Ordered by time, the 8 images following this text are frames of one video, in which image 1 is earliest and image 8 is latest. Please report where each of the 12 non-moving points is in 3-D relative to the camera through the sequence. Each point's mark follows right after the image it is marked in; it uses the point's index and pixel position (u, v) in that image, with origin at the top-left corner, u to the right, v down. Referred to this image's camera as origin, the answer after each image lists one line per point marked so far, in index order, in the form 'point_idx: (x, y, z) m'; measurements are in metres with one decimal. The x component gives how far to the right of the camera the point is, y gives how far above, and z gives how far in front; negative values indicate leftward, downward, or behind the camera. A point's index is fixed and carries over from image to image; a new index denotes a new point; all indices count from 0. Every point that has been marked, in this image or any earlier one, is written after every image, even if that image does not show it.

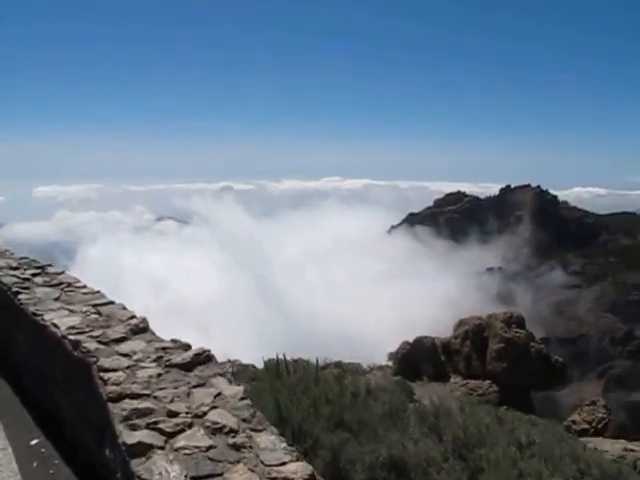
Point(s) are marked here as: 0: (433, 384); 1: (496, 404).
0: (+3.1, -4.0, +17.4) m
1: (+4.5, -4.3, +16.0) m
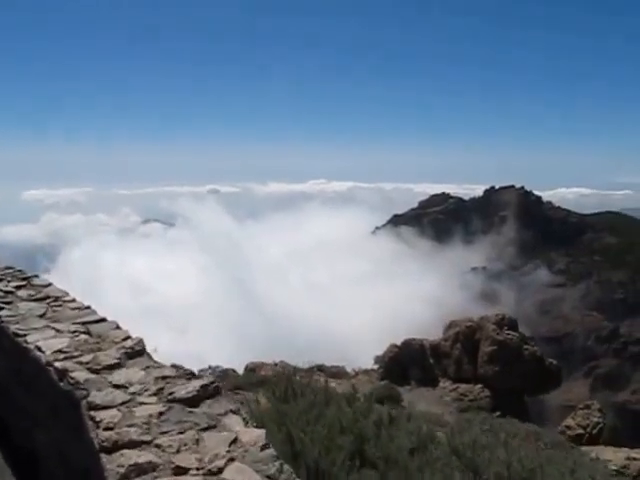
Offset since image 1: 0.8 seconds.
0: (+2.8, -4.1, +17.2) m
1: (+4.3, -4.3, +15.8) m
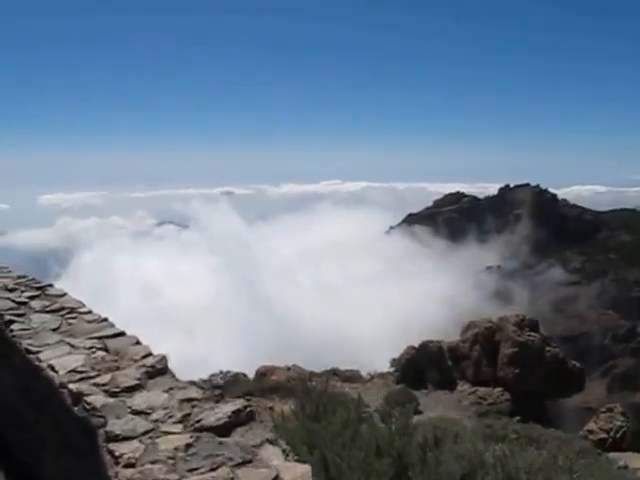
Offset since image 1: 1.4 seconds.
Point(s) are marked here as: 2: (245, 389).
0: (+3.3, -4.1, +16.9) m
1: (+4.7, -4.3, +15.5) m
2: (-1.4, -2.9, +12.5) m
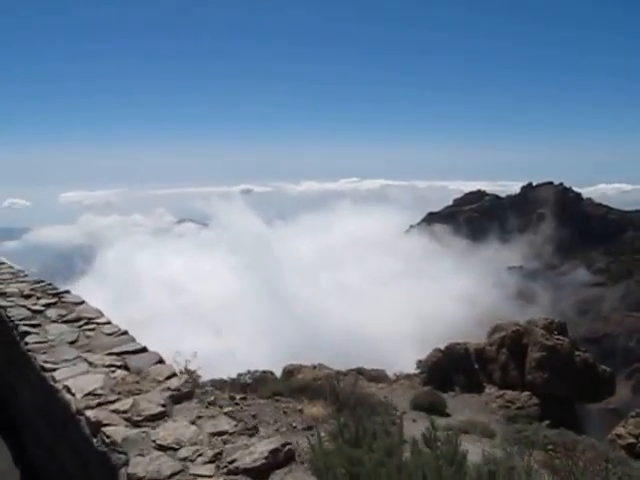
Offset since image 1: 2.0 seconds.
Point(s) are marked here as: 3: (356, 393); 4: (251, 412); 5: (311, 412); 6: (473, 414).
0: (+3.9, -4.1, +16.6) m
1: (+5.3, -4.3, +15.1) m
2: (-0.9, -2.9, +12.3) m
3: (+0.7, -2.8, +11.4) m
4: (-1.0, -2.5, +9.2) m
5: (-0.1, -2.6, +9.5) m
6: (+3.5, -4.0, +14.3) m
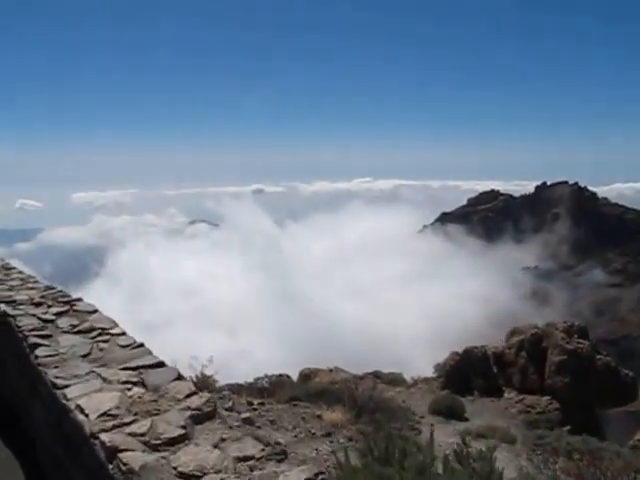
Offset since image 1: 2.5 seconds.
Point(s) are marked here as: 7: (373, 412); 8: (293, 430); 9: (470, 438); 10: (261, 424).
0: (+4.3, -4.1, +16.3) m
1: (+5.6, -4.3, +14.8) m
2: (-0.6, -2.9, +12.1) m
3: (+1.0, -2.8, +11.1) m
4: (-0.7, -2.6, +9.0) m
5: (+0.1, -2.6, +9.3) m
6: (+3.8, -4.0, +14.0) m
7: (+0.8, -2.8, +10.0) m
8: (-0.4, -2.6, +8.6) m
9: (+2.7, -3.6, +11.3) m
10: (-0.8, -2.5, +8.5) m
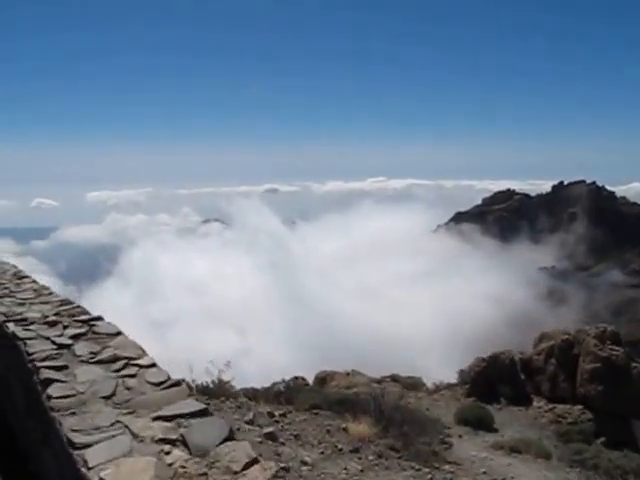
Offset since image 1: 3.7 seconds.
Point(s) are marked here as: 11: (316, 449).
0: (+4.8, -4.1, +15.5) m
1: (+6.1, -4.4, +14.1) m
2: (-0.2, -2.9, +11.4) m
3: (+1.4, -2.8, +10.5) m
4: (-0.4, -2.6, +8.4) m
5: (+0.5, -2.6, +8.7) m
6: (+4.3, -4.0, +13.3) m
7: (+1.2, -2.8, +9.4) m
8: (0.0, -2.6, +8.0) m
9: (+3.1, -3.6, +10.6) m
10: (-0.5, -2.5, +7.9) m
11: (-0.1, -2.6, +7.7) m
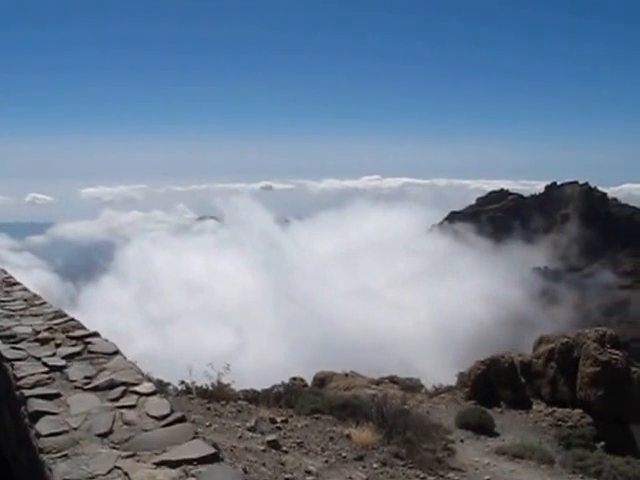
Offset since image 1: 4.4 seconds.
0: (+4.7, -4.2, +15.5) m
1: (+6.1, -4.5, +14.1) m
2: (-0.2, -3.0, +11.4) m
3: (+1.4, -2.9, +10.4) m
4: (-0.3, -2.7, +8.3) m
5: (+0.6, -2.7, +8.6) m
6: (+4.3, -4.1, +13.2) m
7: (+1.3, -2.8, +9.3) m
8: (0.0, -2.7, +7.9) m
9: (+3.1, -3.7, +10.6) m
10: (-0.4, -2.6, +7.8) m
11: (0.0, -2.7, +7.7) m
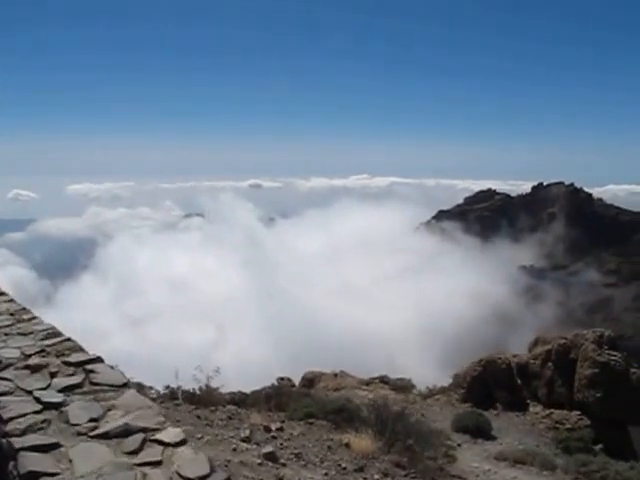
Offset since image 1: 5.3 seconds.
0: (+4.5, -4.2, +15.2) m
1: (+5.9, -4.4, +13.7) m
2: (-0.3, -2.9, +10.9) m
3: (+1.3, -2.8, +10.0) m
4: (-0.3, -2.6, +7.8) m
5: (+0.5, -2.7, +8.1) m
6: (+4.1, -4.0, +12.9) m
7: (+1.2, -2.8, +8.9) m
8: (0.0, -2.6, +7.4) m
9: (+3.0, -3.7, +10.2) m
10: (-0.4, -2.5, +7.3) m
11: (0.0, -2.6, +7.2) m
